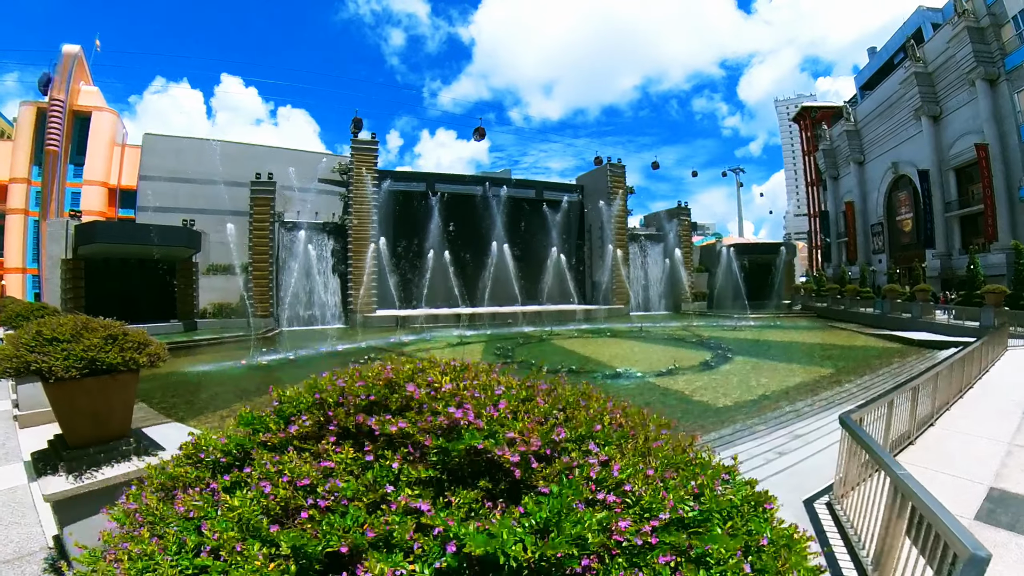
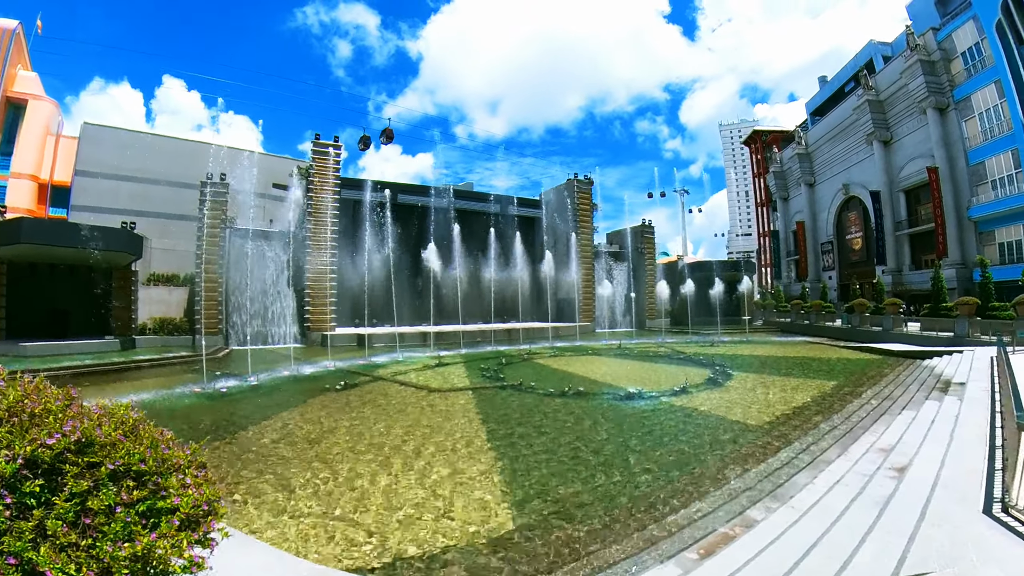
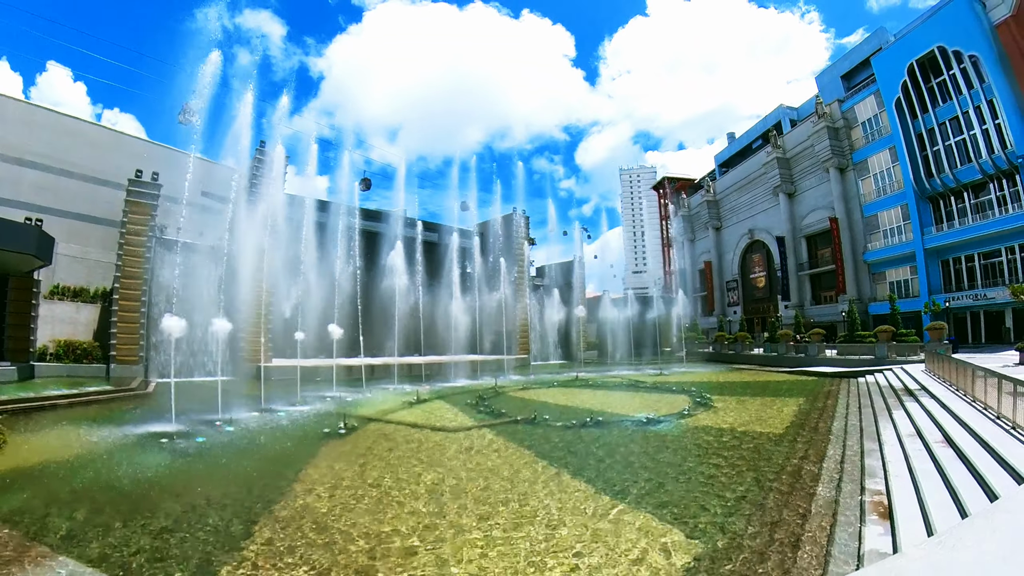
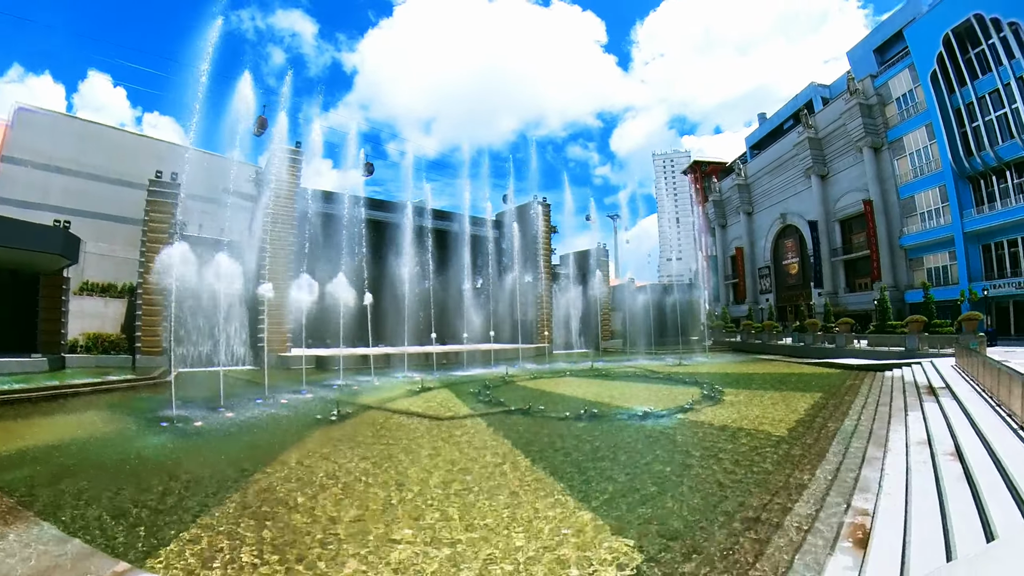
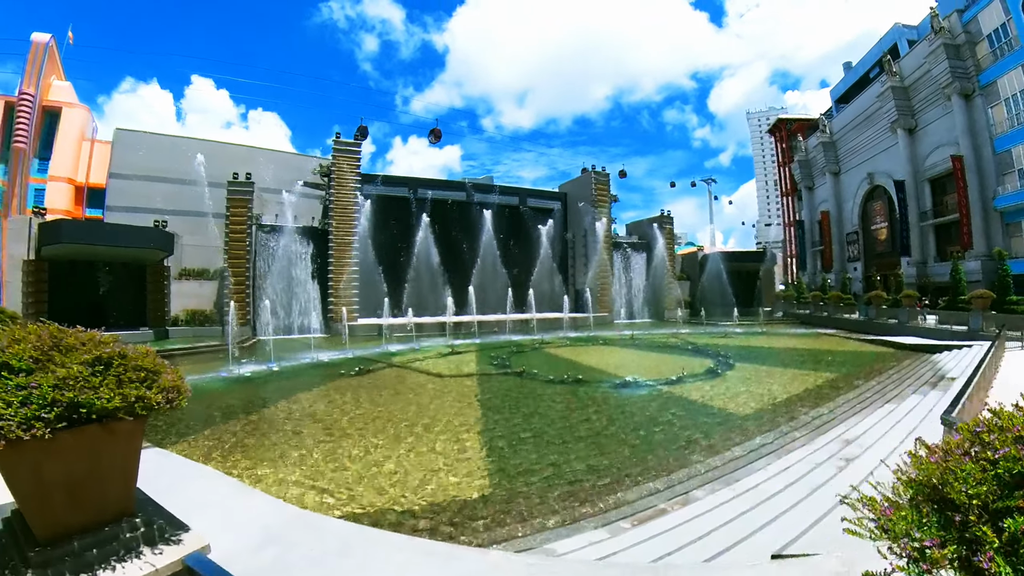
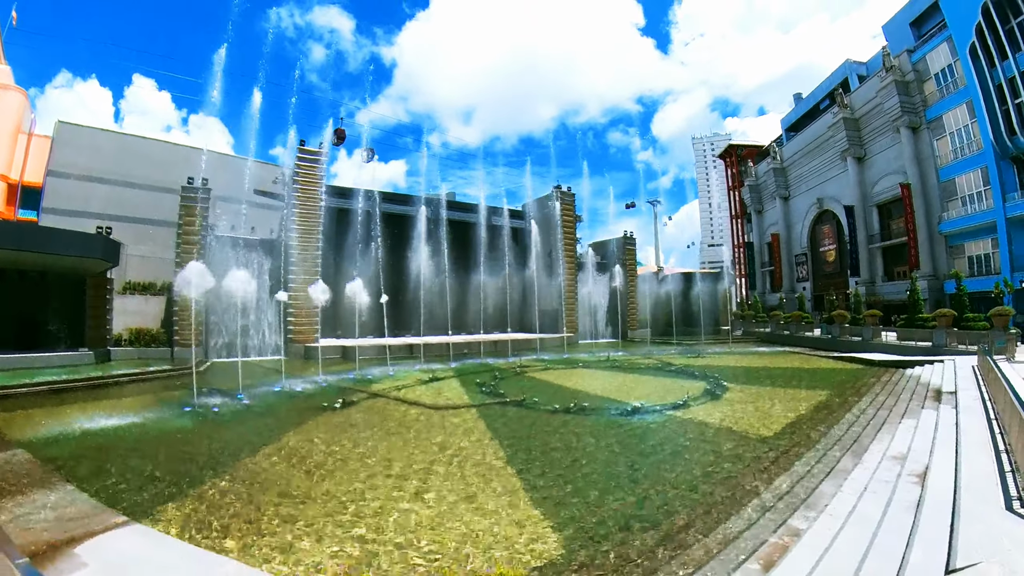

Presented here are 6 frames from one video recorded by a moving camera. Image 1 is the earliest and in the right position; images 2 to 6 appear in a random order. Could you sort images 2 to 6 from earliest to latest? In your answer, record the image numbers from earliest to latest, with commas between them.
5, 2, 6, 4, 3
